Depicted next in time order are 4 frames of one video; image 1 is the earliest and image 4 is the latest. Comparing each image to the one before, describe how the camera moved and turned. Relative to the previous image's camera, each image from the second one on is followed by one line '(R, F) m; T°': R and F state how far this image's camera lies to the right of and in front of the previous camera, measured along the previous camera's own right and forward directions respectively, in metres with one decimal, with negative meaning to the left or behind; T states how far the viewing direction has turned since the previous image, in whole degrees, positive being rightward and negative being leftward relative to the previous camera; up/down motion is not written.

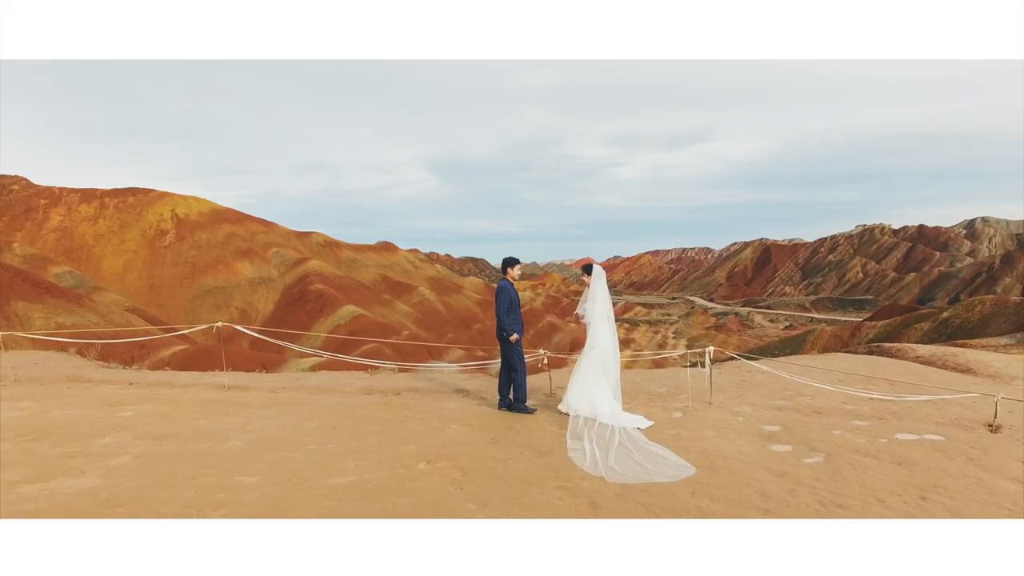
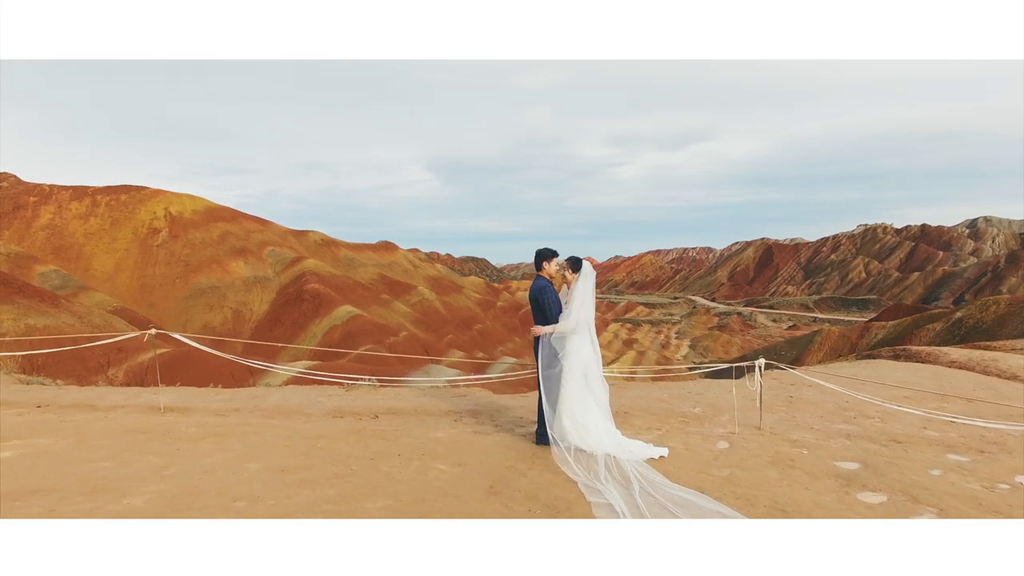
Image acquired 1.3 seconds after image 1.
(0.0, +1.2) m; 0°
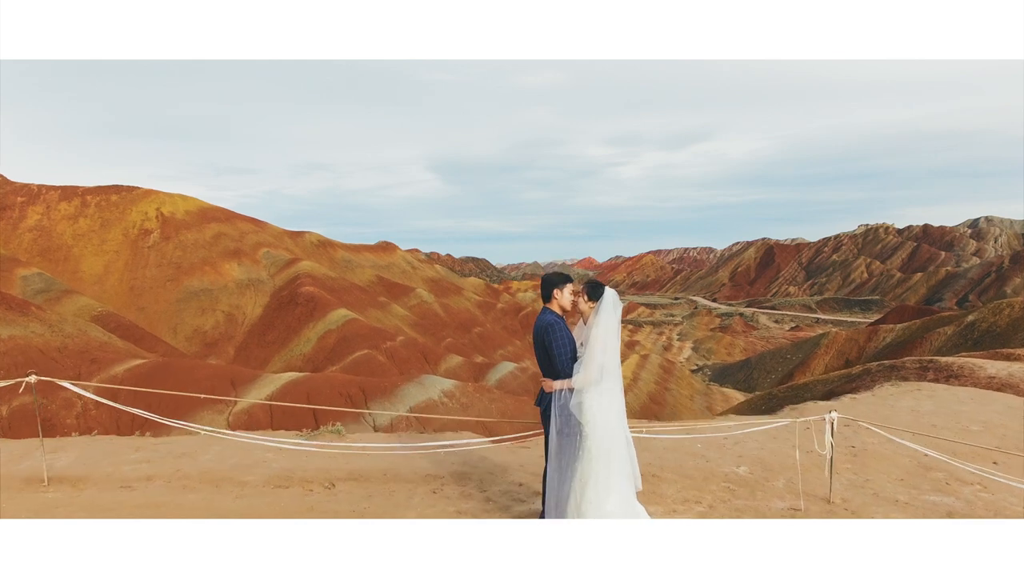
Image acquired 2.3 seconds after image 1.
(0.0, +1.2) m; 0°
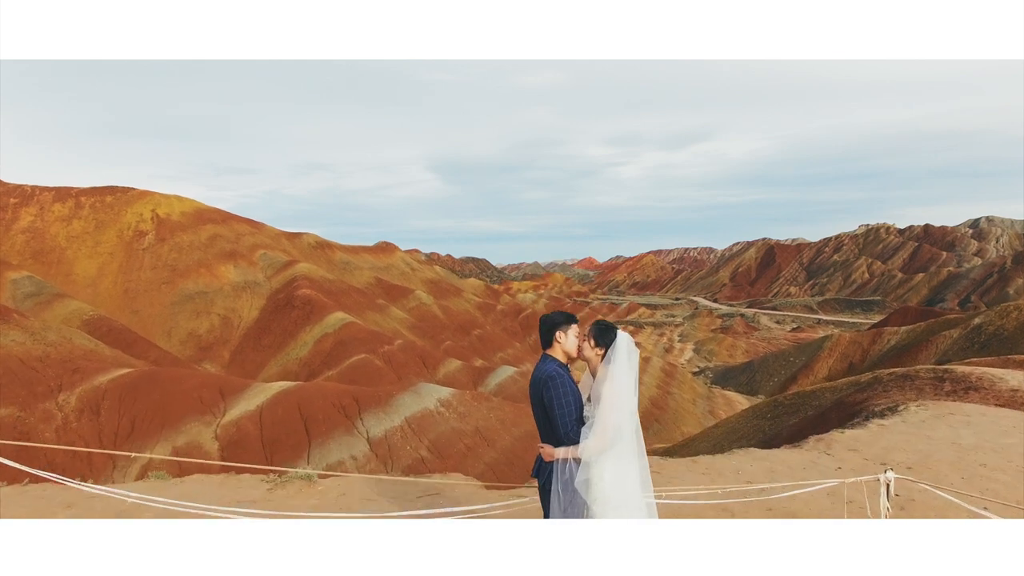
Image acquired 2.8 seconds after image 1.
(0.0, +0.6) m; 0°
